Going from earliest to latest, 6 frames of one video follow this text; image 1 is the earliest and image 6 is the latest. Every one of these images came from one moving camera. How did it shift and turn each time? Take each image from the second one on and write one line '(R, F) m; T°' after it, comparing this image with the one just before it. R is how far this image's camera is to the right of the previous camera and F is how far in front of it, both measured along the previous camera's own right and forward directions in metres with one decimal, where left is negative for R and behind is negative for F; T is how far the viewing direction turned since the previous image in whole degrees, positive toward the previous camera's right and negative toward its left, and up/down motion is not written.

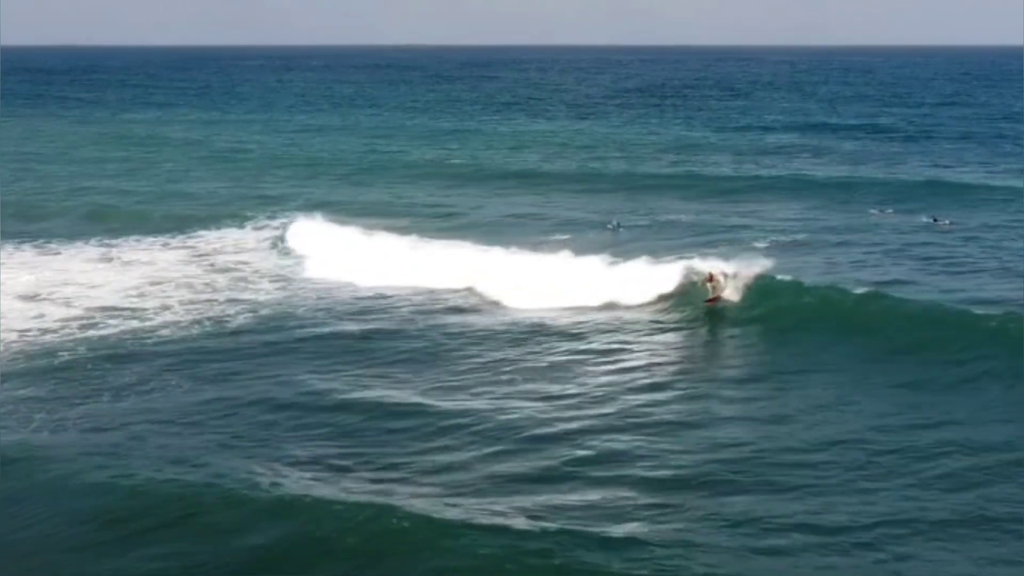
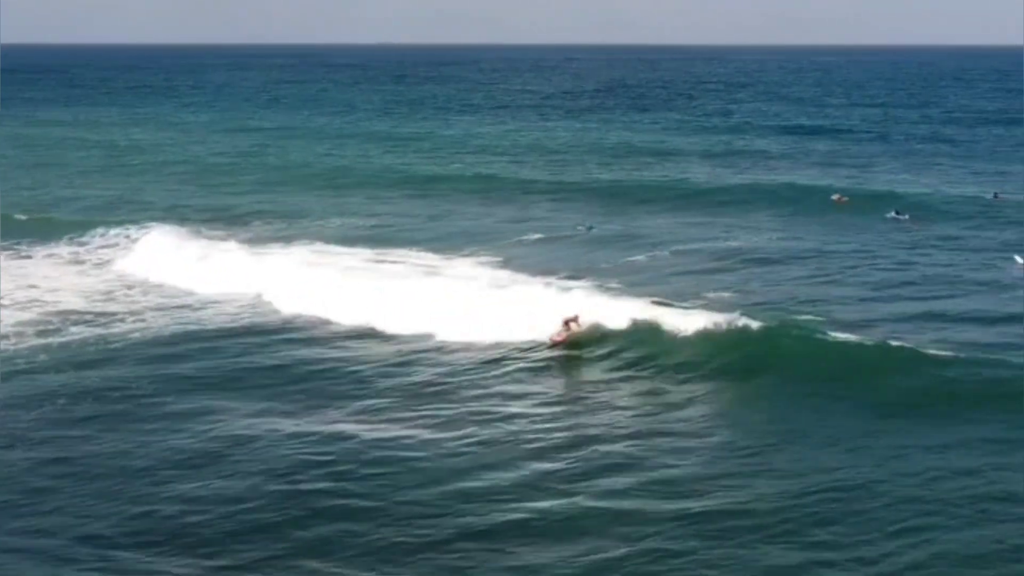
(0.0, +0.5) m; +1°
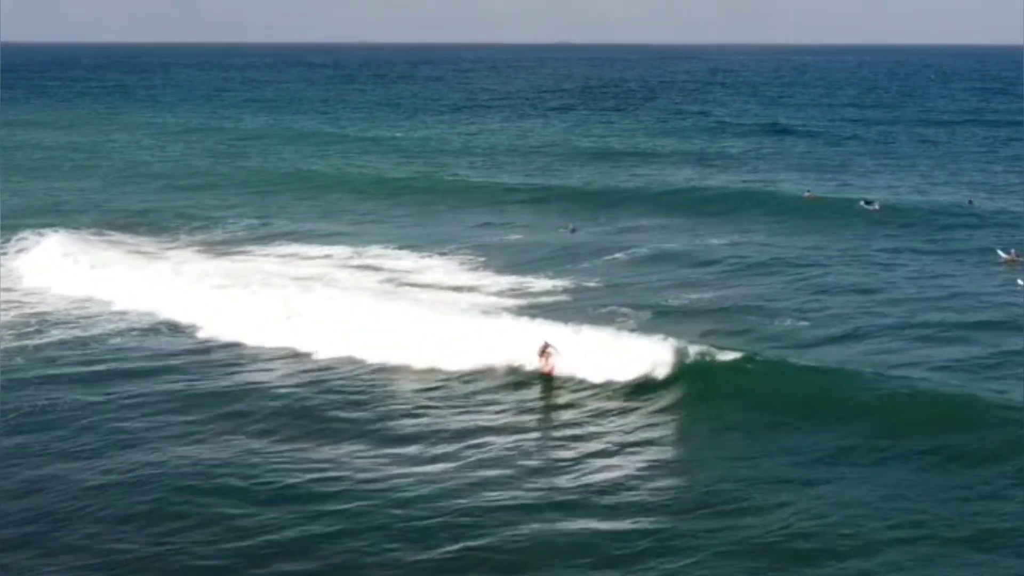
(+0.1, +0.5) m; +1°
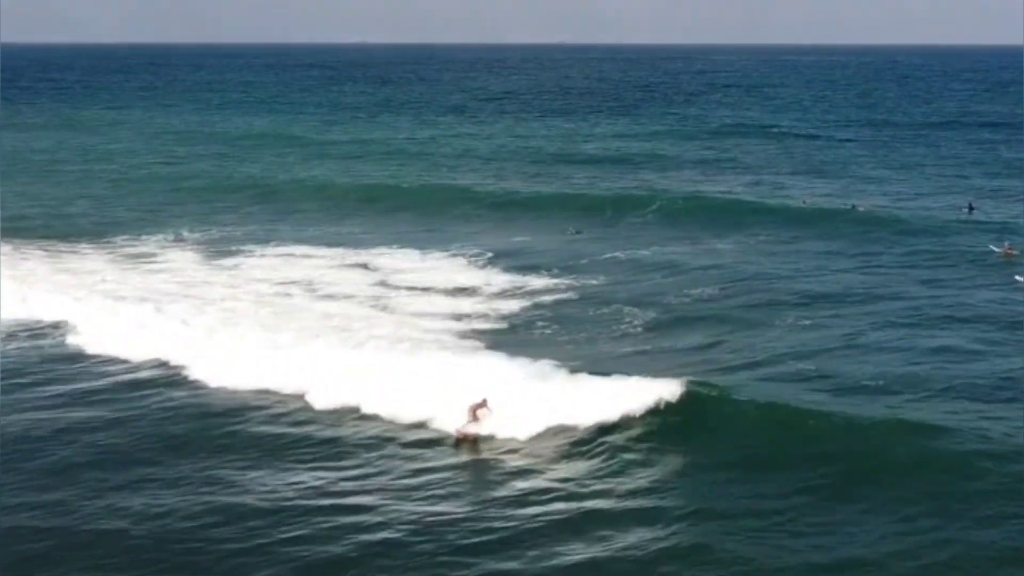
(+0.4, +1.7) m; 0°
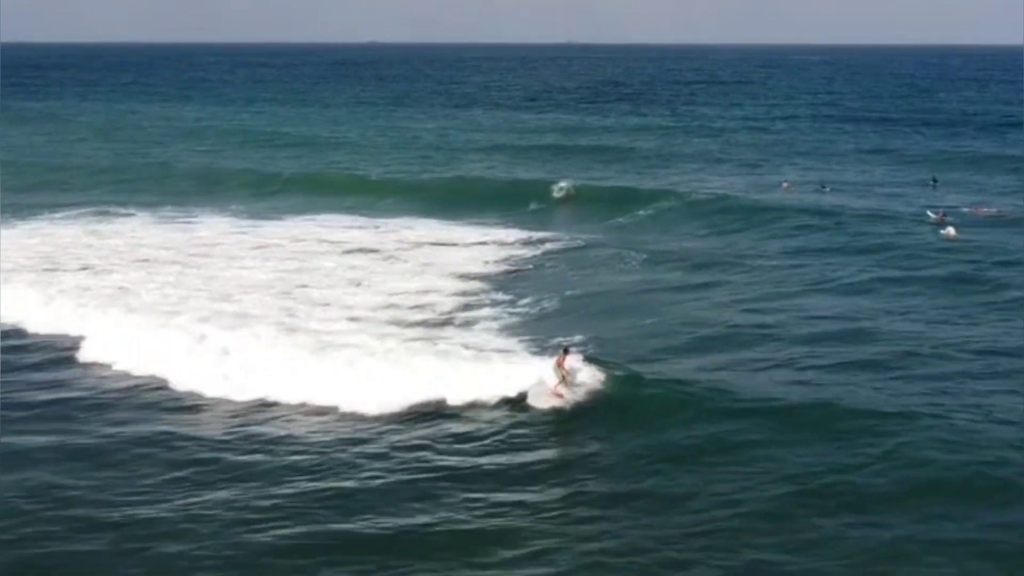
(0.0, -1.0) m; 0°
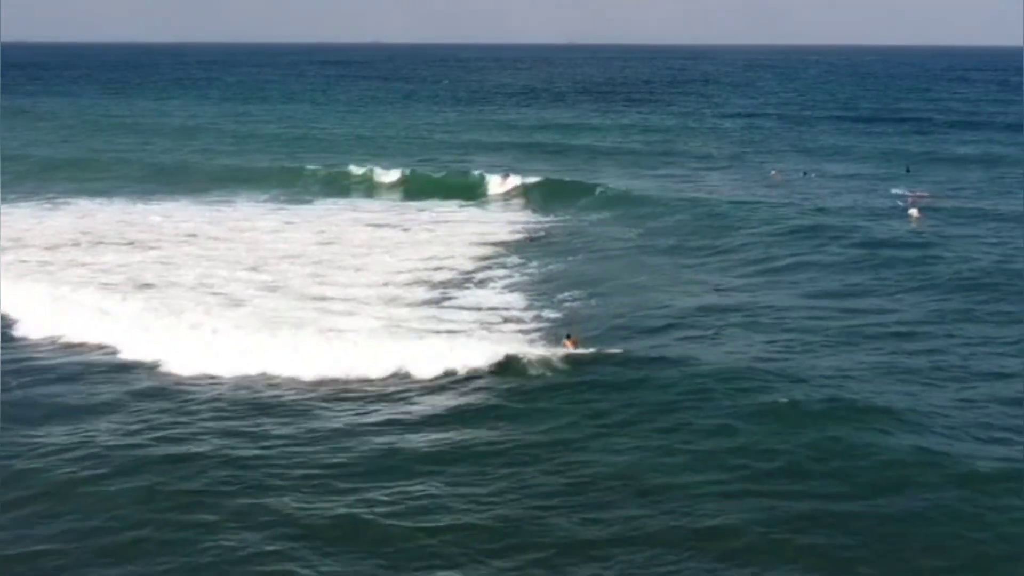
(-0.1, -1.2) m; 0°
